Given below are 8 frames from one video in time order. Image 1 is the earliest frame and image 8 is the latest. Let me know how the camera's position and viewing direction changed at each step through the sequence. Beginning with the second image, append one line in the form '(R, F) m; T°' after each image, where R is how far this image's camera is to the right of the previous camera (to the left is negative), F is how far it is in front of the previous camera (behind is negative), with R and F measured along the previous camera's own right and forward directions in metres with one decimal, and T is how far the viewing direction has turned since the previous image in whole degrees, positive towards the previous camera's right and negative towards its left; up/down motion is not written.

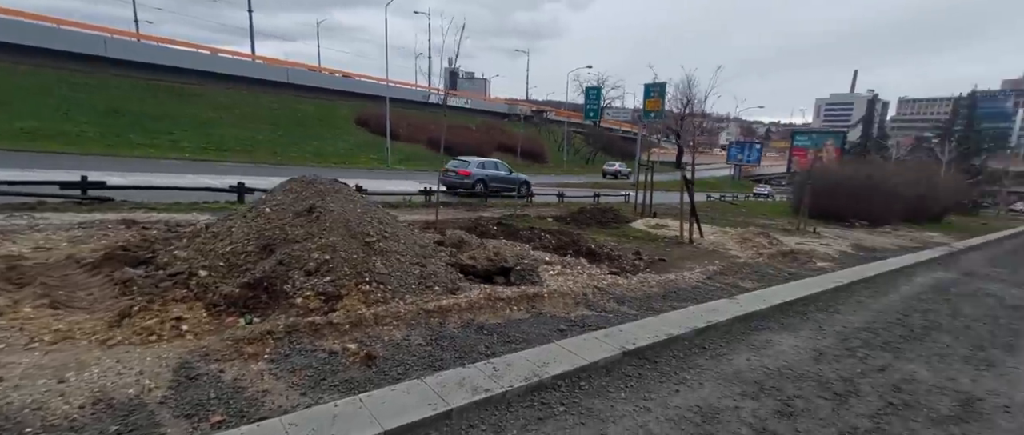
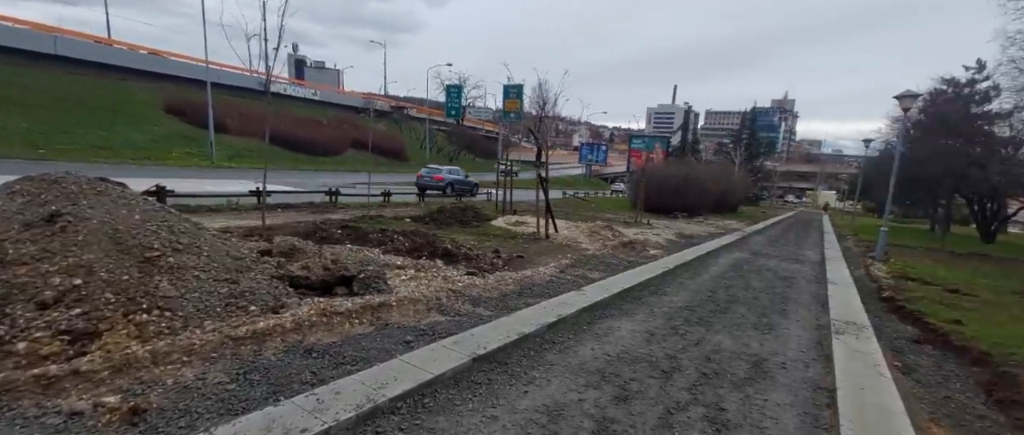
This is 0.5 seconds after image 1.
(+0.2, +0.2) m; +17°
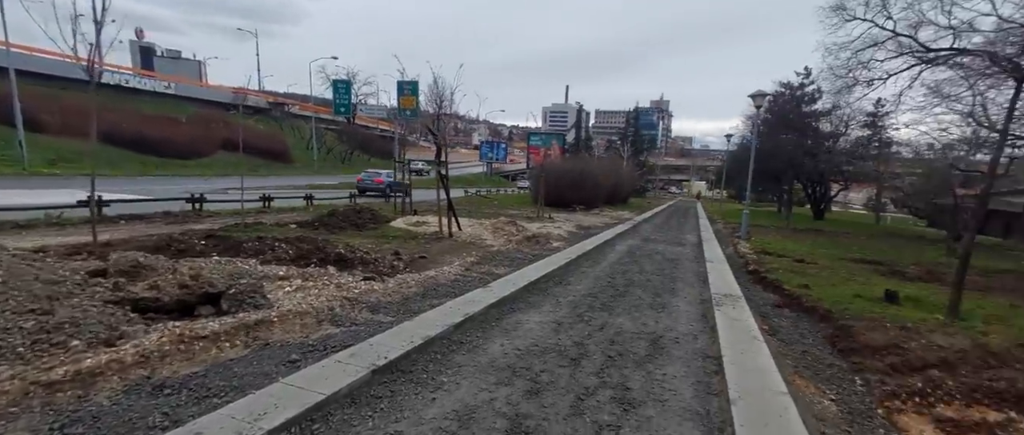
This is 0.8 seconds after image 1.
(0.0, +0.2) m; +12°
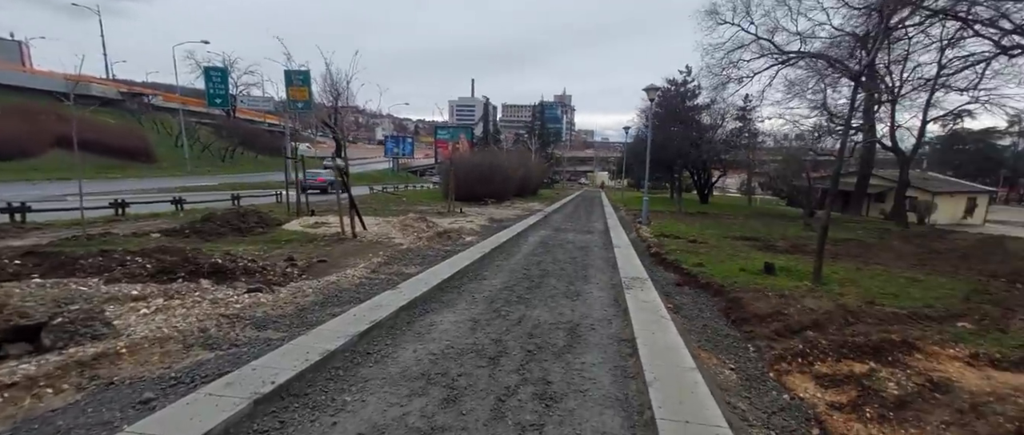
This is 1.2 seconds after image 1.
(0.0, +0.2) m; +11°
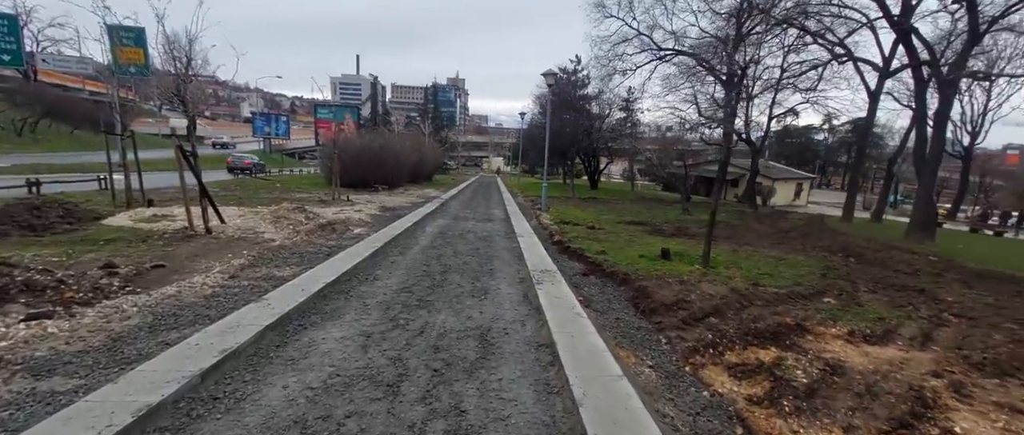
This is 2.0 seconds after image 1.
(-0.1, +0.6) m; +14°
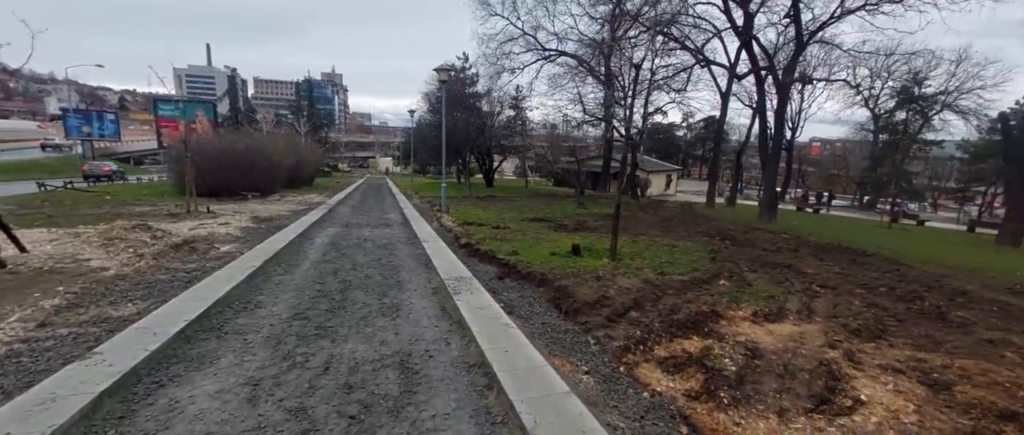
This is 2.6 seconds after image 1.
(-0.2, +0.4) m; +14°
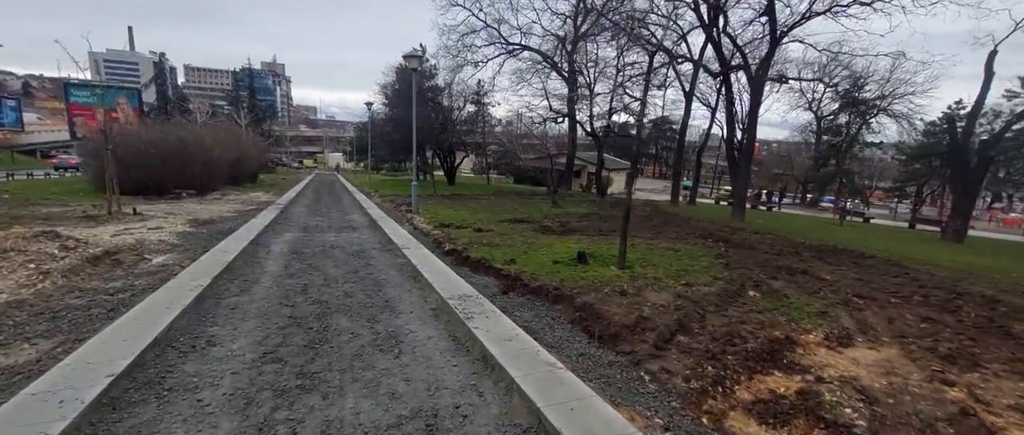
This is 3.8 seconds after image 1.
(-0.7, +0.9) m; +6°
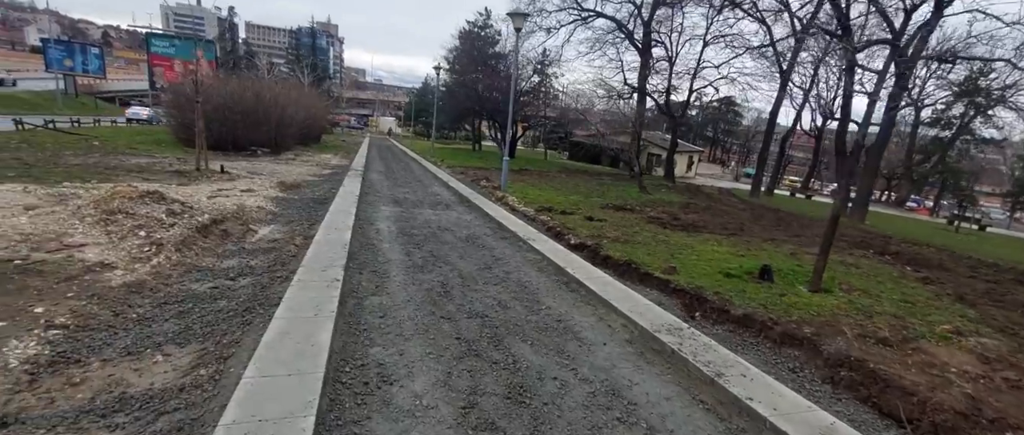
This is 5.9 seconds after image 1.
(-1.7, +1.2) m; -5°
